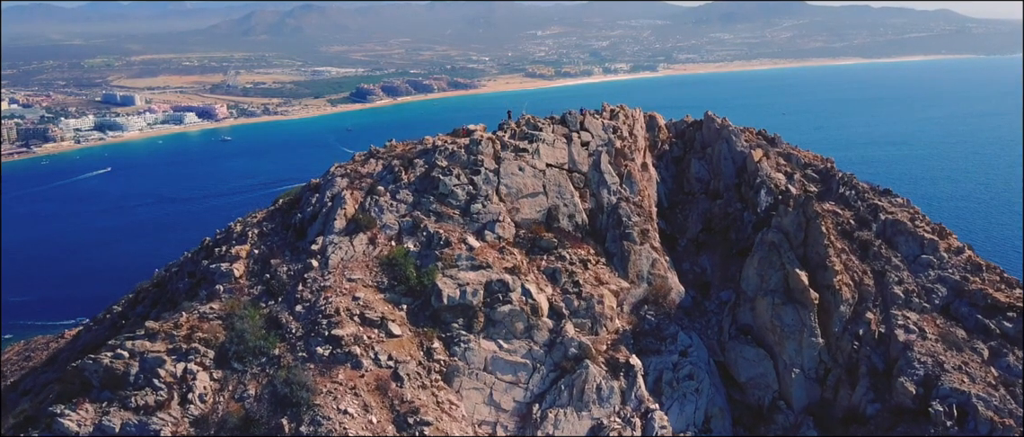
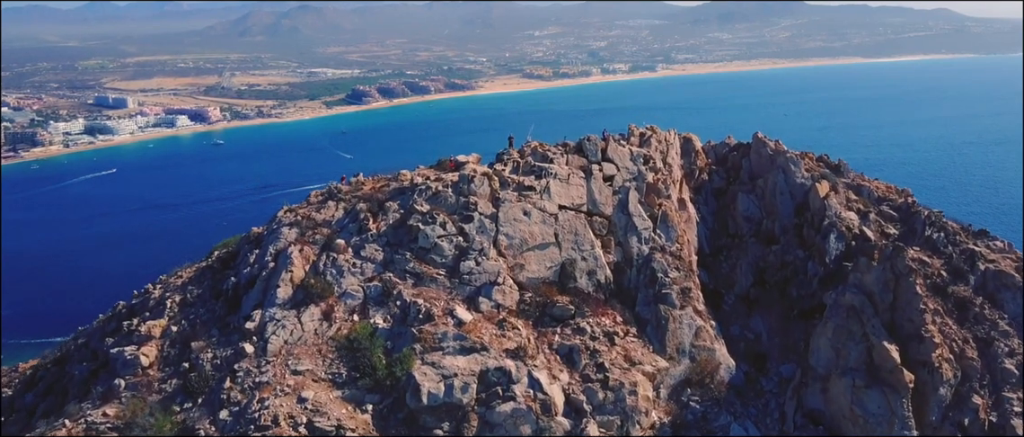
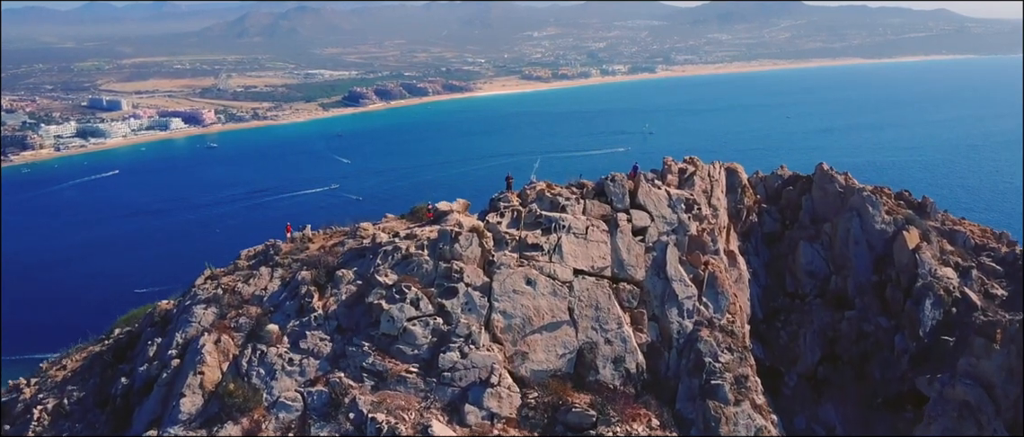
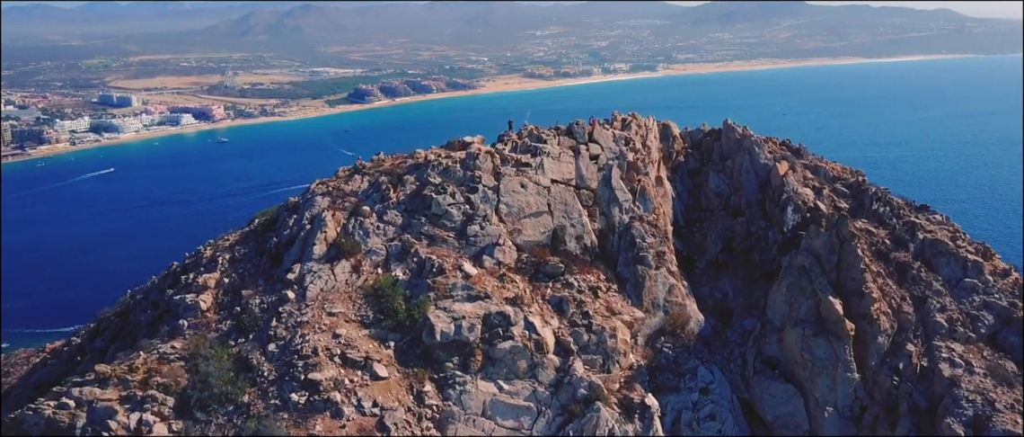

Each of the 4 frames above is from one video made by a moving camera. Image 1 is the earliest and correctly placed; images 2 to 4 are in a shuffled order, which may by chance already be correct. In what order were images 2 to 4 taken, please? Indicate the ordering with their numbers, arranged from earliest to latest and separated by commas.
4, 2, 3
